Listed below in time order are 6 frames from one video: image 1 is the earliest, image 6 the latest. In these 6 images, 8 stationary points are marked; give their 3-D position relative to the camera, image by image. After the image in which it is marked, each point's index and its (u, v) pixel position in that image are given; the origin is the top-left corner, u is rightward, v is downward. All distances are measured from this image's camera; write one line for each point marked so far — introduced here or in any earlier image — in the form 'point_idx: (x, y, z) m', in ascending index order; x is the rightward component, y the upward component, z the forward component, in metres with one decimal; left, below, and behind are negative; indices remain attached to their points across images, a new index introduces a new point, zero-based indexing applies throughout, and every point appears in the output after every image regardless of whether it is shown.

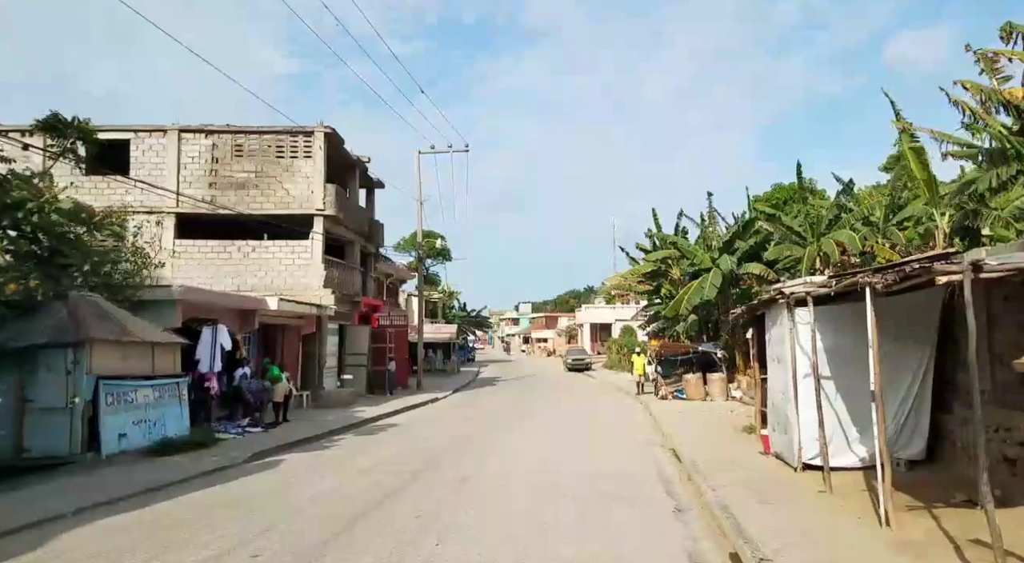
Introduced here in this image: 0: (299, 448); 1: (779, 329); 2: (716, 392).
0: (-4.2, -3.3, +12.8) m
1: (+3.7, -0.7, +9.0) m
2: (+6.2, -3.3, +19.9) m
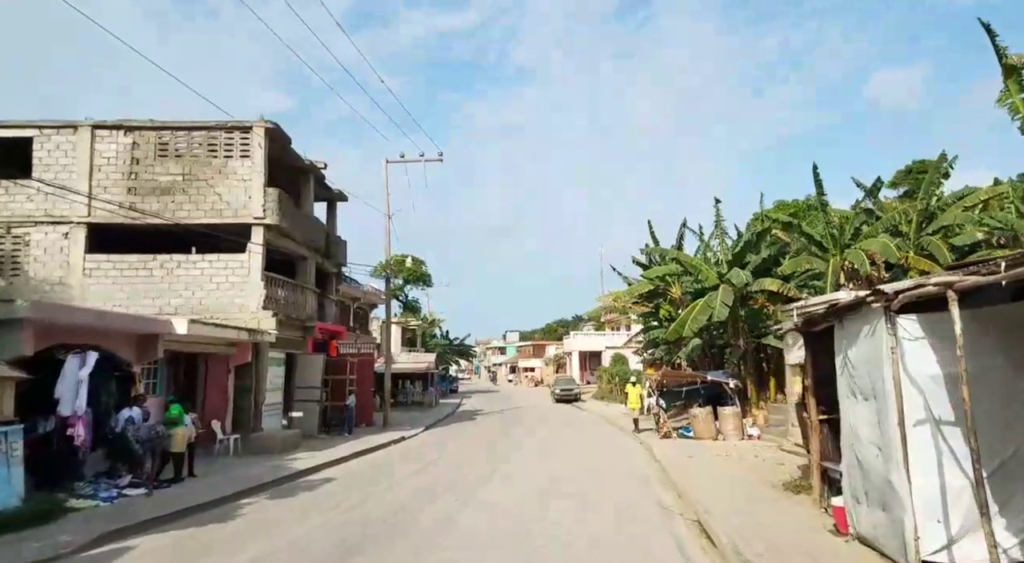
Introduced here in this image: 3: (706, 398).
0: (-4.7, -3.5, +9.5) m
1: (+3.2, -0.6, +6.0) m
2: (+5.5, -3.7, +16.8) m
3: (+5.6, -3.4, +18.8) m
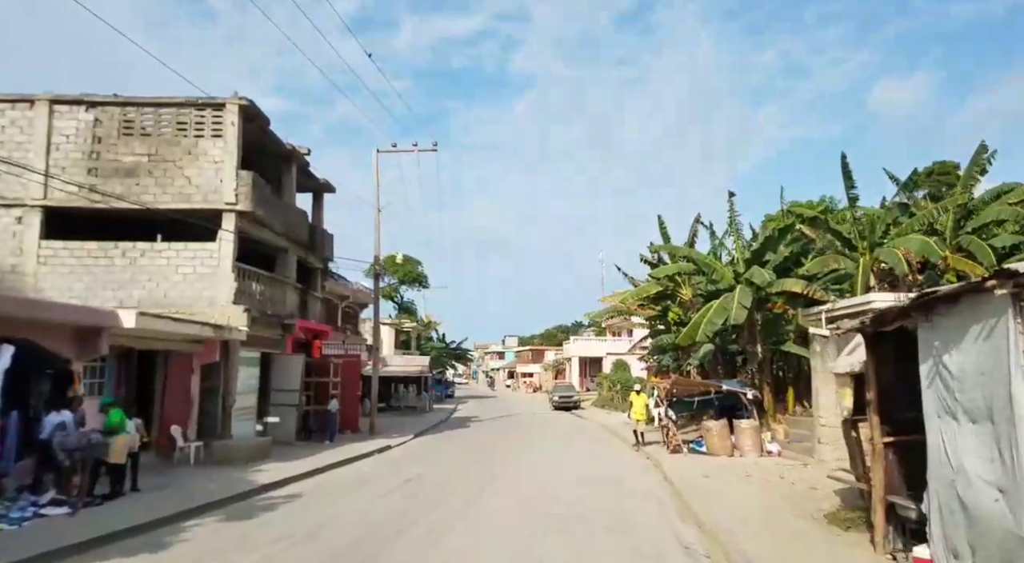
0: (-4.8, -3.2, +7.9) m
1: (+3.1, -0.5, +4.4) m
2: (+5.4, -3.7, +15.2) m
3: (+5.5, -3.4, +17.2) m
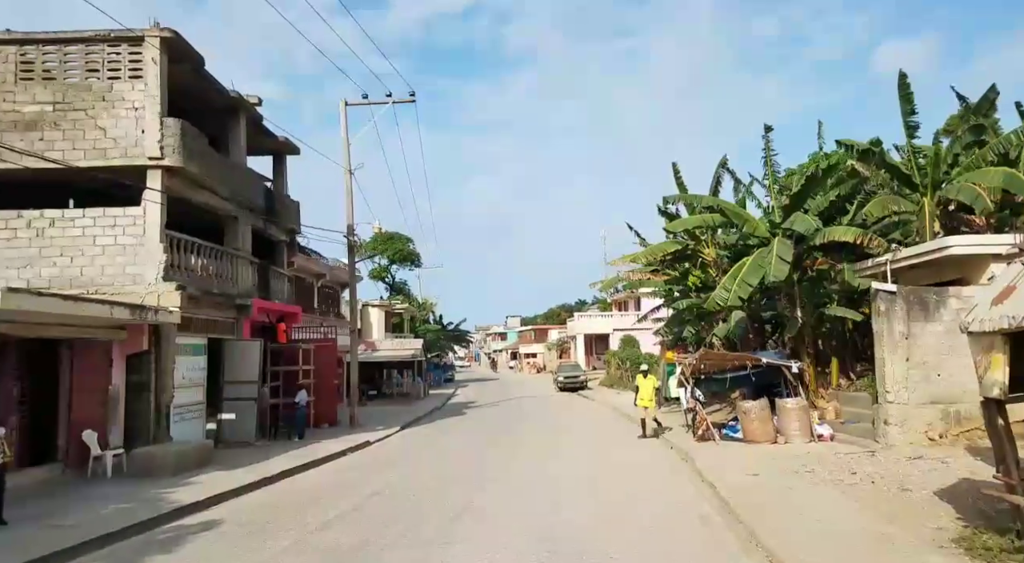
0: (-4.9, -2.8, +5.2) m
1: (+2.9, +0.1, +1.6) m
2: (+5.3, -2.7, +12.5) m
3: (+5.4, -2.3, +14.5) m
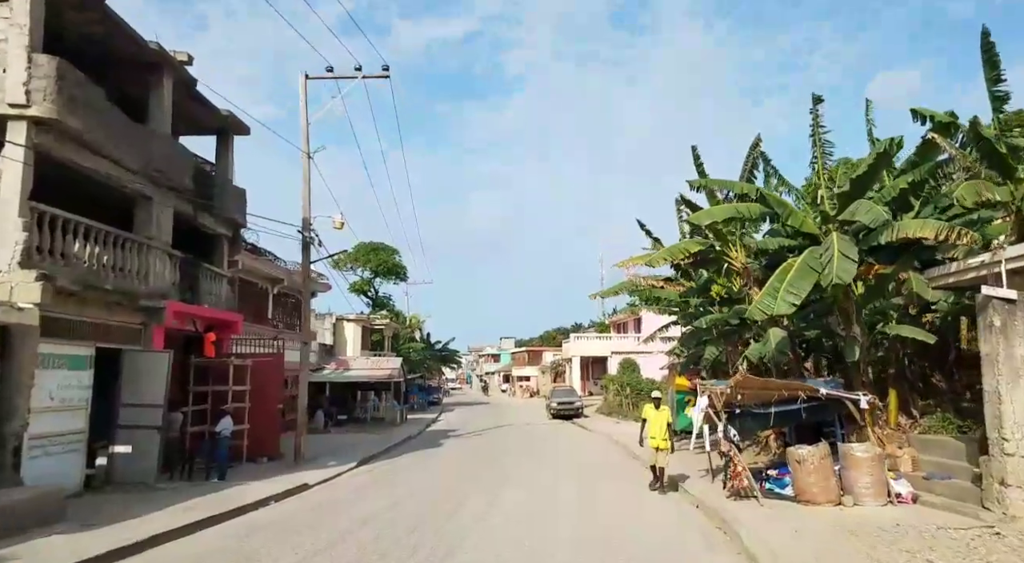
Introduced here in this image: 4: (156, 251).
0: (-5.3, -2.4, +1.8) m
1: (+2.6, +0.5, -1.6) m
2: (+4.9, -2.8, +9.2) m
3: (+5.0, -2.5, +11.2) m
4: (-7.0, +0.6, +12.8) m
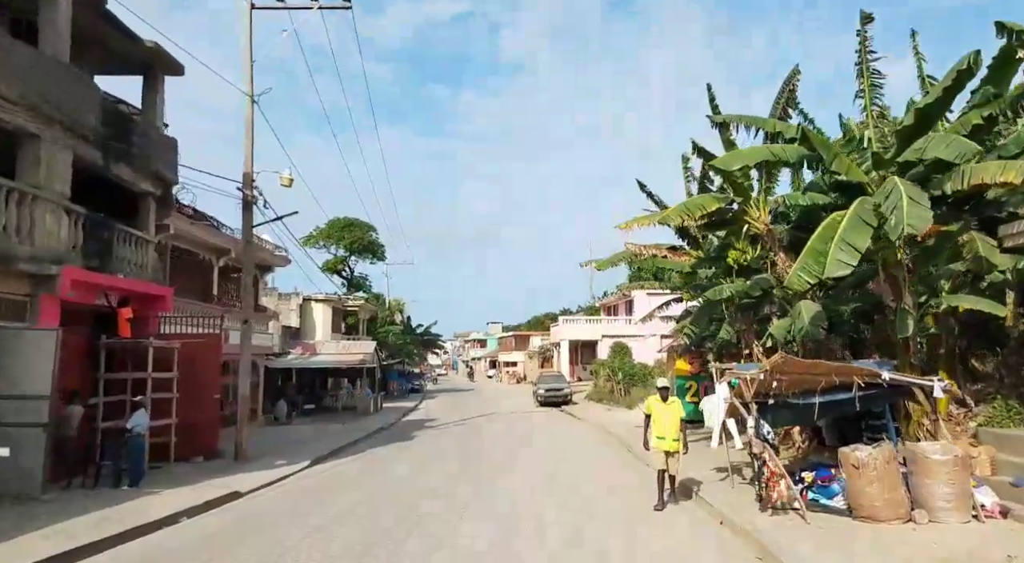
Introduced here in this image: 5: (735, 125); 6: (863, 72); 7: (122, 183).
0: (-5.5, -2.0, -0.5) m
1: (+2.4, +0.8, -3.9) m
2: (+4.5, -2.2, +7.0) m
3: (+4.6, -1.9, +9.0) m
4: (-7.4, +1.2, +10.3) m
5: (+3.3, +2.4, +10.3) m
6: (+5.2, +3.2, +9.8) m
7: (-7.7, +1.9, +12.8) m
